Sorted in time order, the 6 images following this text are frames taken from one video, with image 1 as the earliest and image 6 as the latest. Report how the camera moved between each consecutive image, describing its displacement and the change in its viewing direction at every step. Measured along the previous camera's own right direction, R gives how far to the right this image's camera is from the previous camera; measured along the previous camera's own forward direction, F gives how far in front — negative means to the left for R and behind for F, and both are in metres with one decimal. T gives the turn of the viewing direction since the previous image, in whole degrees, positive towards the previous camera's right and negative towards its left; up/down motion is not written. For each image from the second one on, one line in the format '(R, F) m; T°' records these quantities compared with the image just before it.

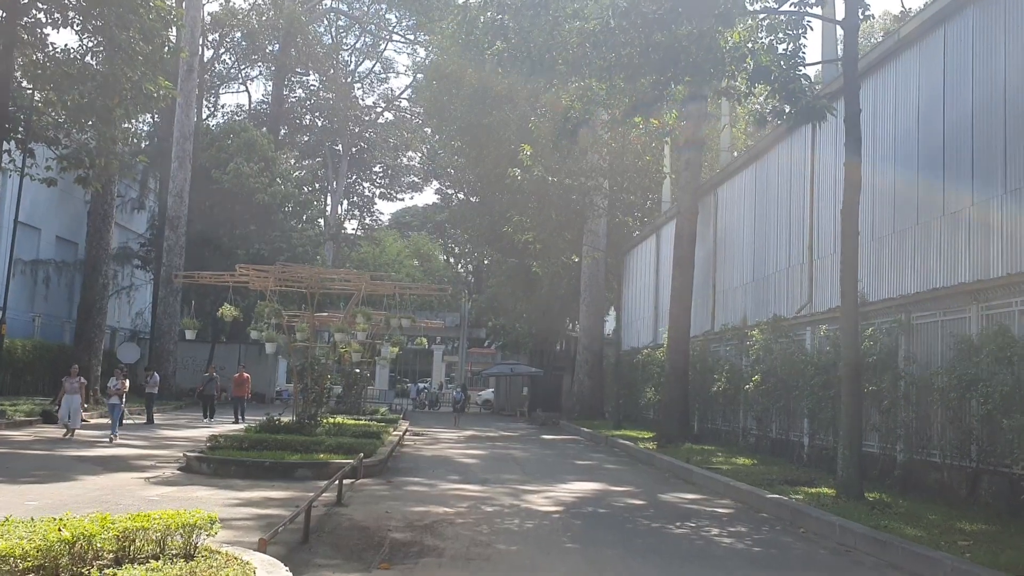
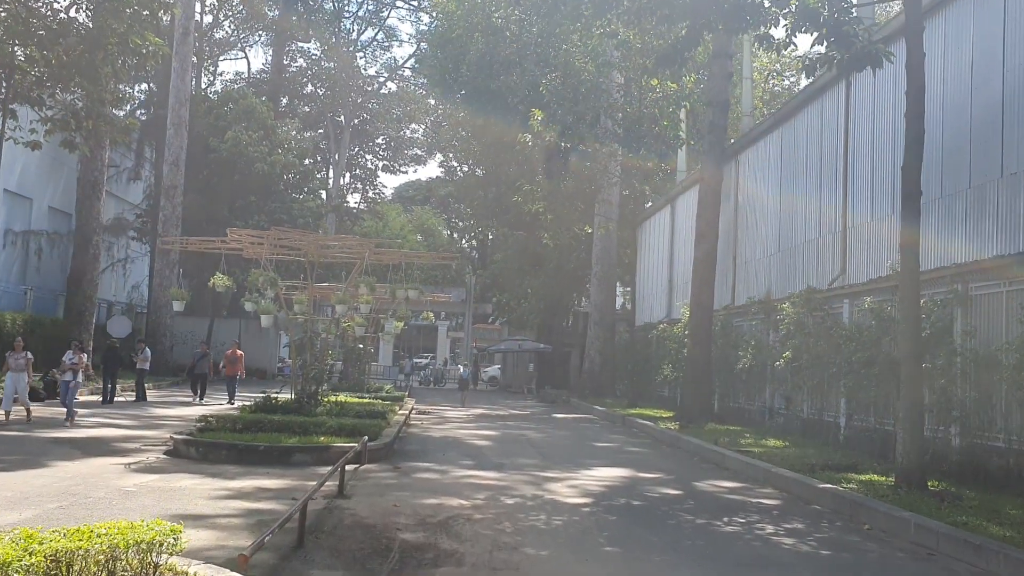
(-0.2, +1.4) m; 0°
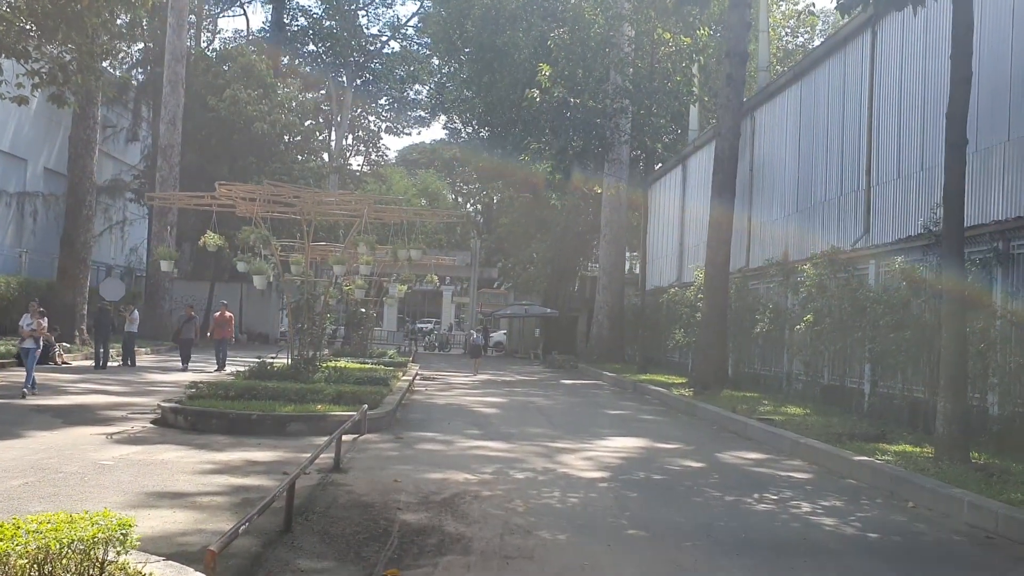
(-0.1, +0.9) m; 0°
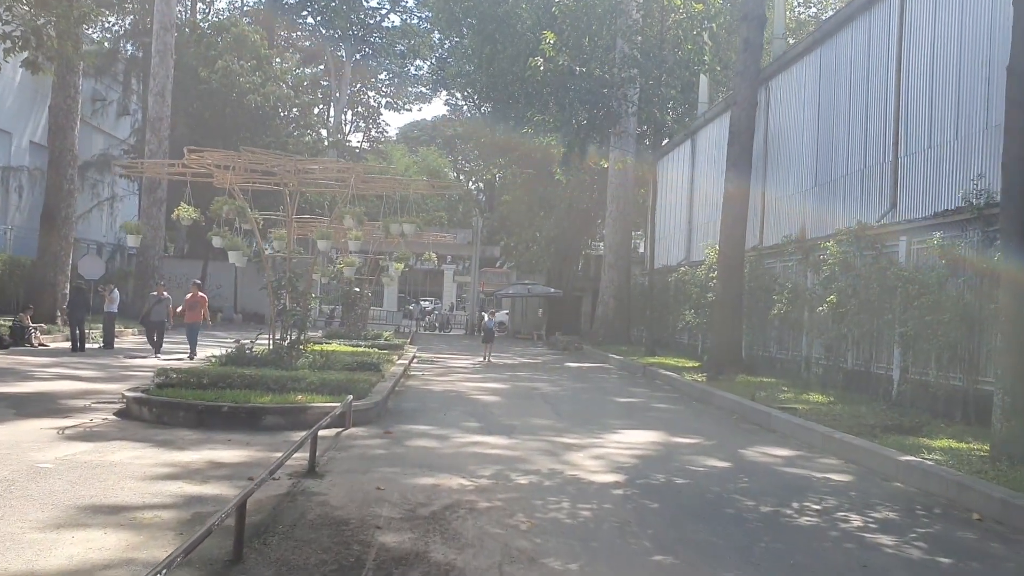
(0.0, +1.3) m; 0°
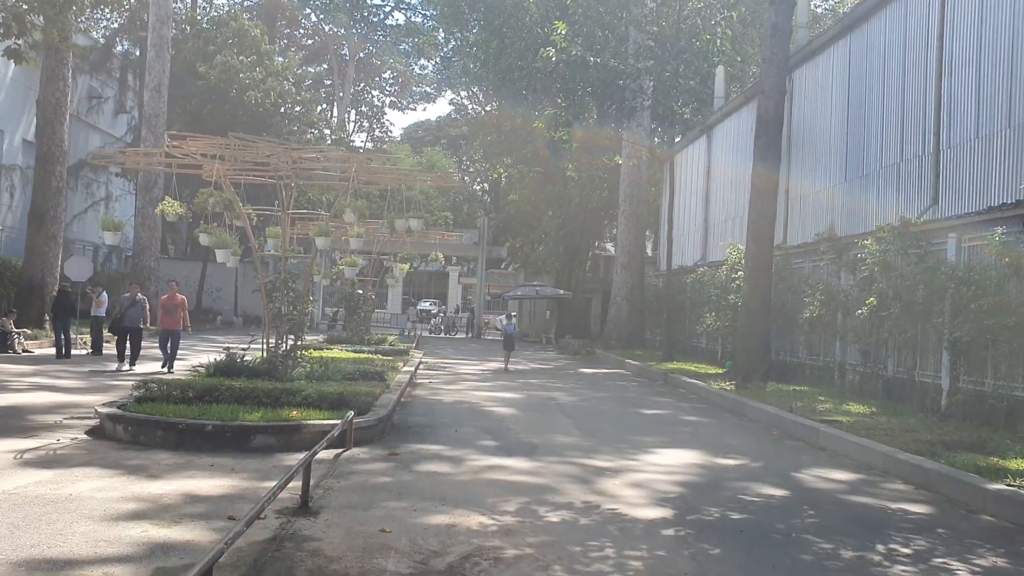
(-0.2, +1.3) m; 0°
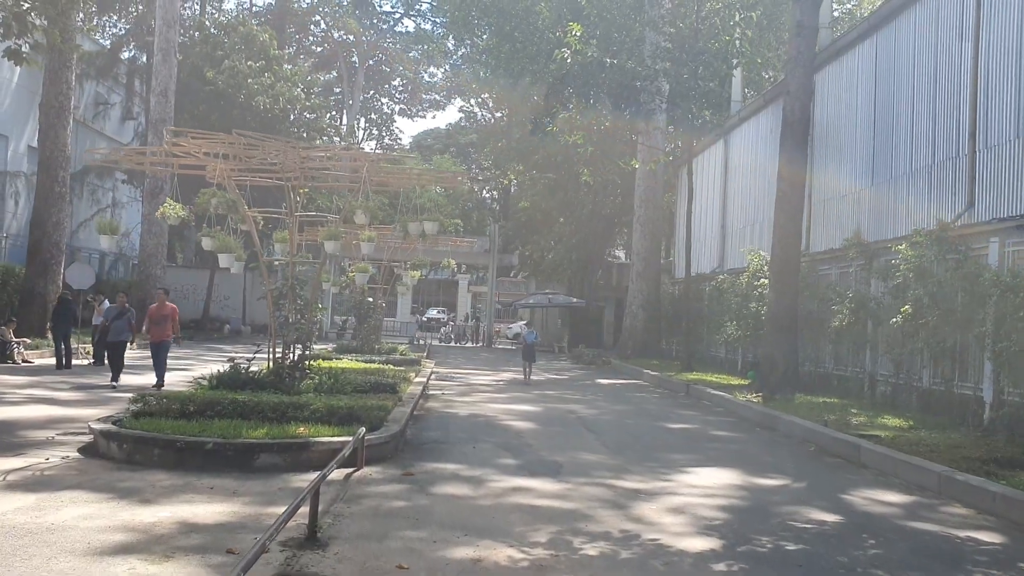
(-0.2, +0.7) m; 0°
